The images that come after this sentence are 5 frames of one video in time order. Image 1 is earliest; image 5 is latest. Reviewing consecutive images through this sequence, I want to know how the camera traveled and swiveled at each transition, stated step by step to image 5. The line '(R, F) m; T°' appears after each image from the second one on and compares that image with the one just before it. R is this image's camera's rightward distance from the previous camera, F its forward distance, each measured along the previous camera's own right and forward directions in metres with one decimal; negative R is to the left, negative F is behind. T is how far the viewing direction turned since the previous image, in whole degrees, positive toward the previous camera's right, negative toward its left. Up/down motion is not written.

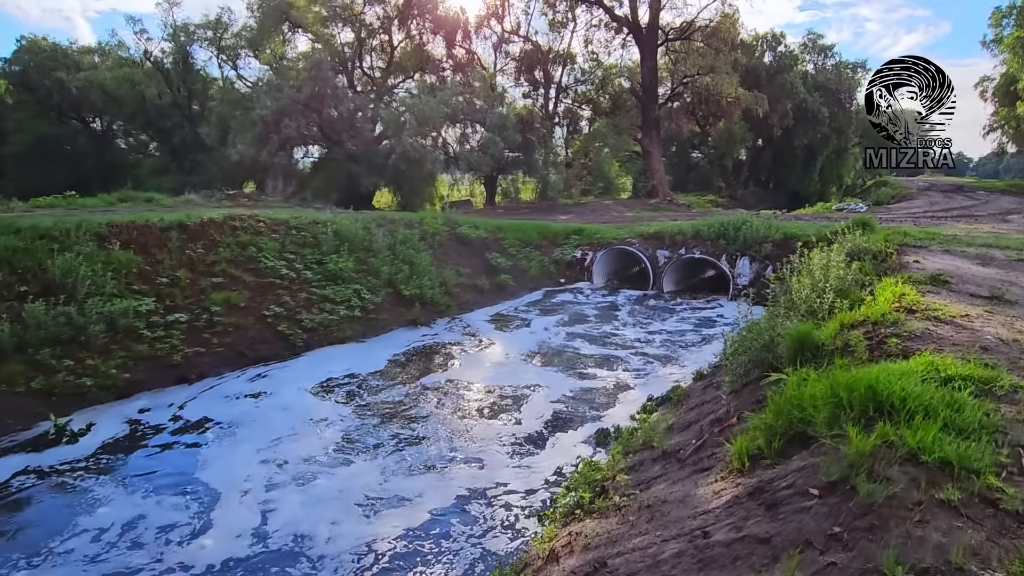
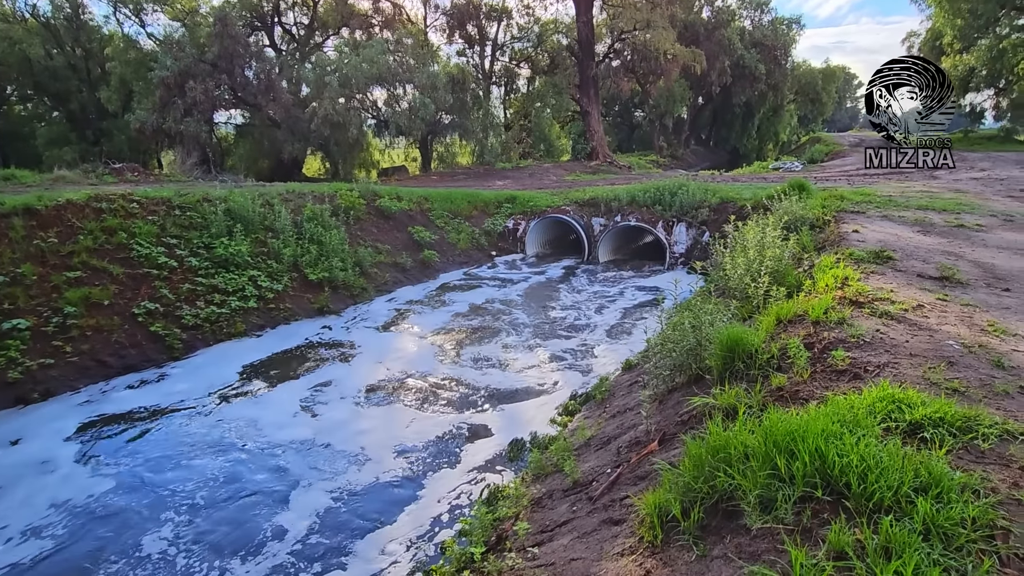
(+0.5, +0.9) m; +5°
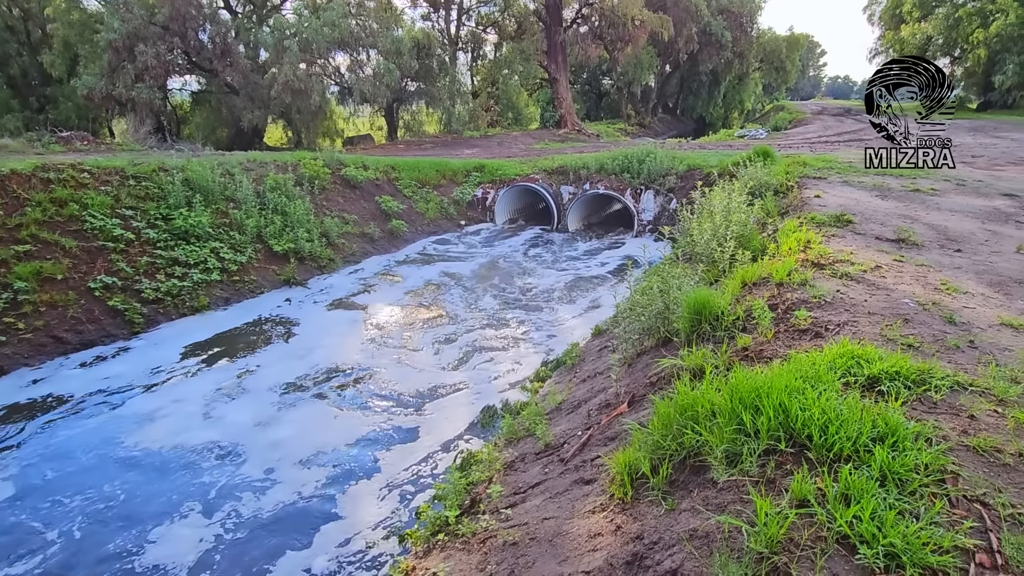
(0.0, 0.0) m; +3°
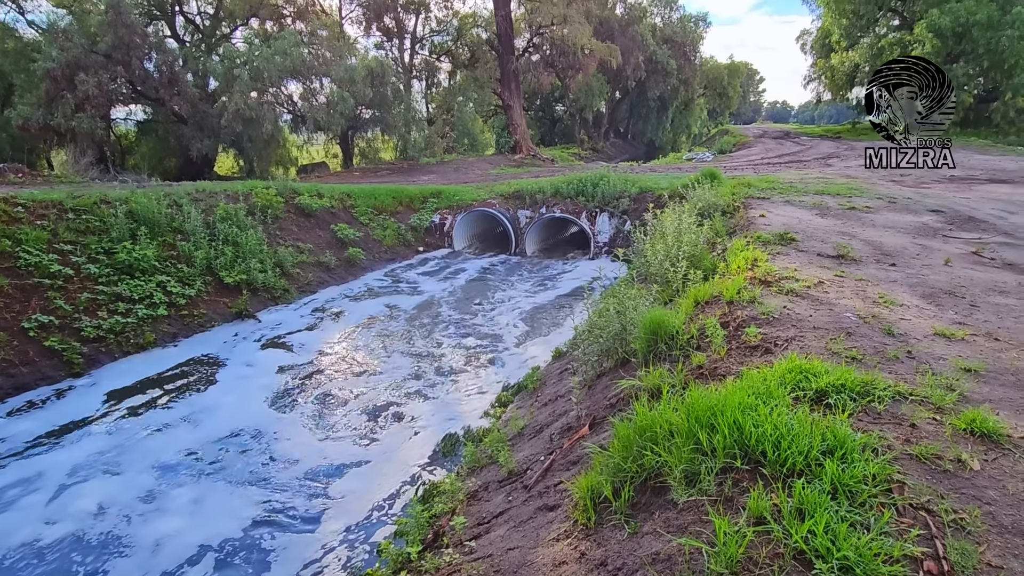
(0.0, 0.0) m; +4°
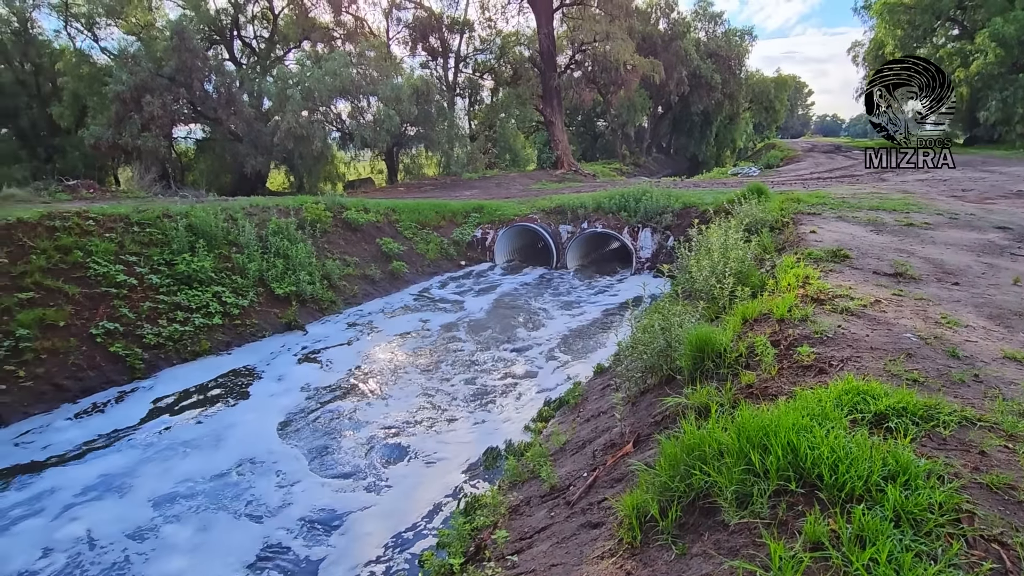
(0.0, 0.0) m; -4°
